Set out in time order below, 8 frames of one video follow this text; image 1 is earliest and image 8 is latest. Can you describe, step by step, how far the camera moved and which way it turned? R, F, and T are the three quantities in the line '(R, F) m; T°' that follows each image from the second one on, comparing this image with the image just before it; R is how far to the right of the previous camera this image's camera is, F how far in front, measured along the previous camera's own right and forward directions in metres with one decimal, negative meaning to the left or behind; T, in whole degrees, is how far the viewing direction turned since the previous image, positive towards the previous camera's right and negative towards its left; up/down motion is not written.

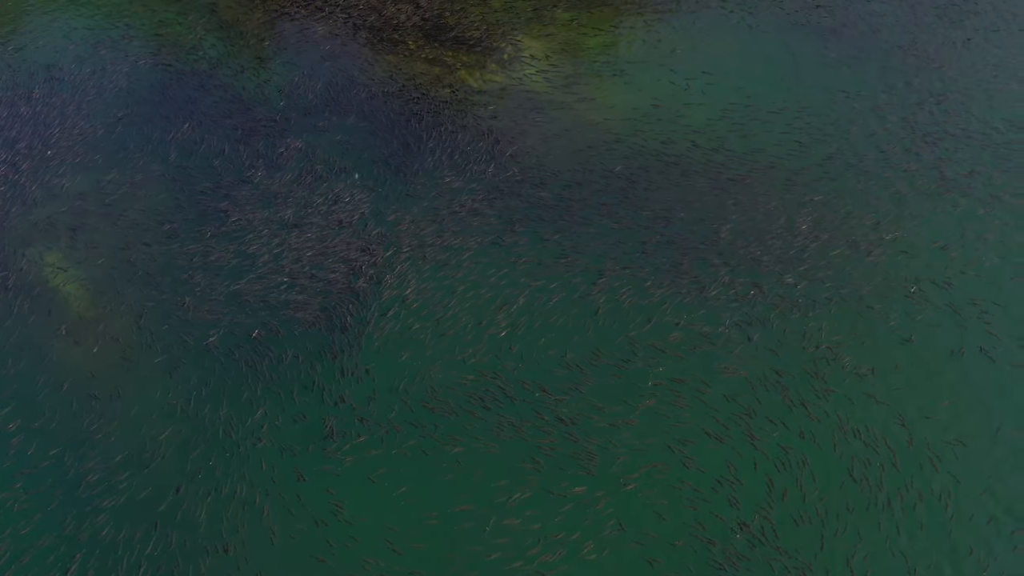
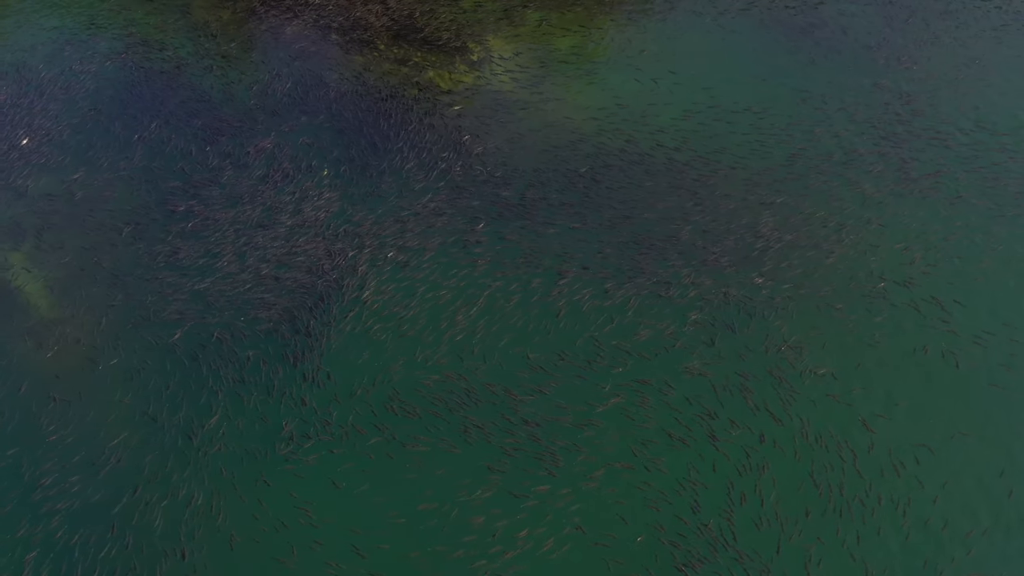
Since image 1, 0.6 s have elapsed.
(+0.4, 0.0) m; +1°
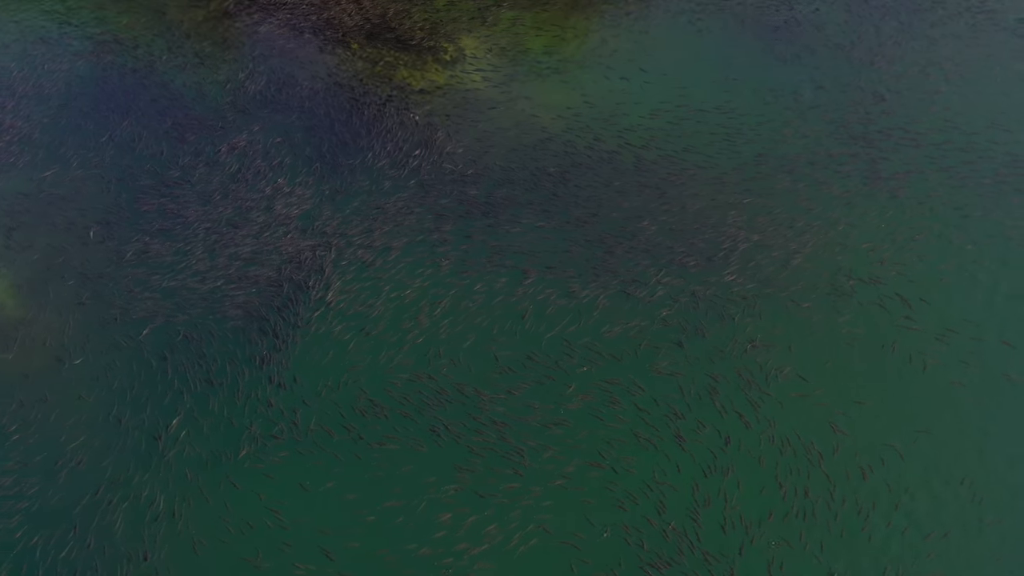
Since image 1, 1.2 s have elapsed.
(+0.4, 0.0) m; 0°
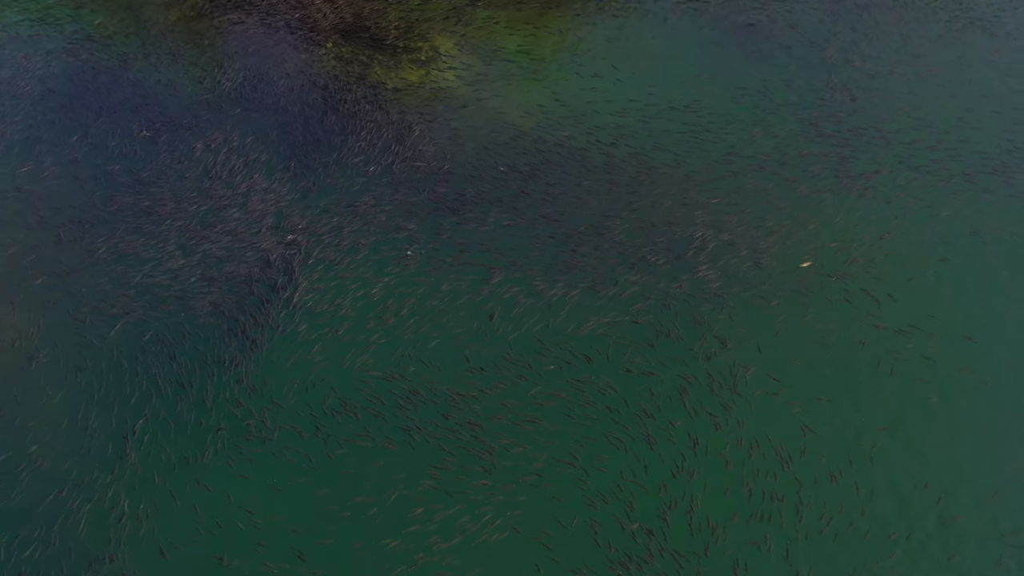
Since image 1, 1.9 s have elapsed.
(+0.4, 0.0) m; 0°
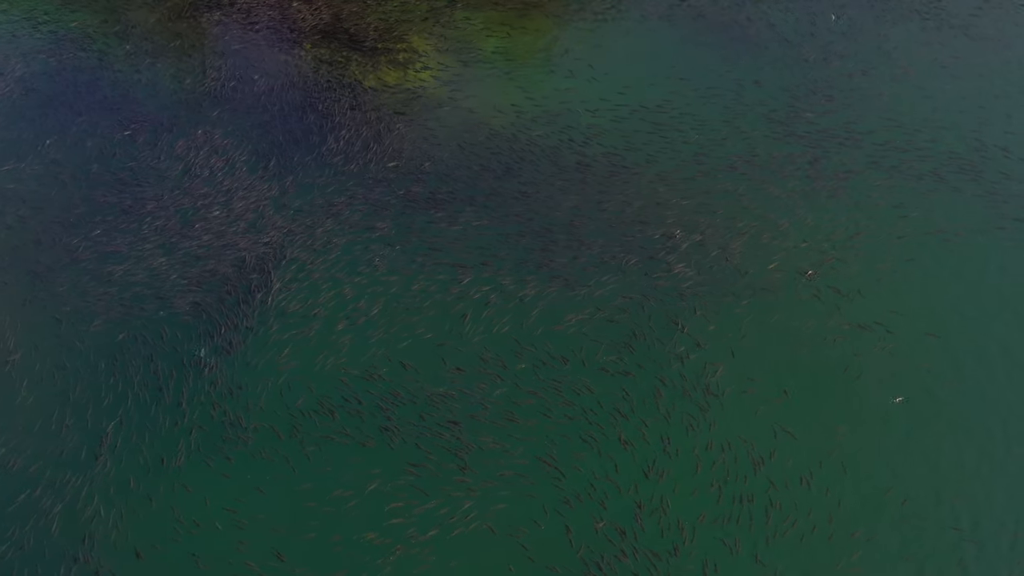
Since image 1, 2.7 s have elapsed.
(+0.3, -0.1) m; +1°
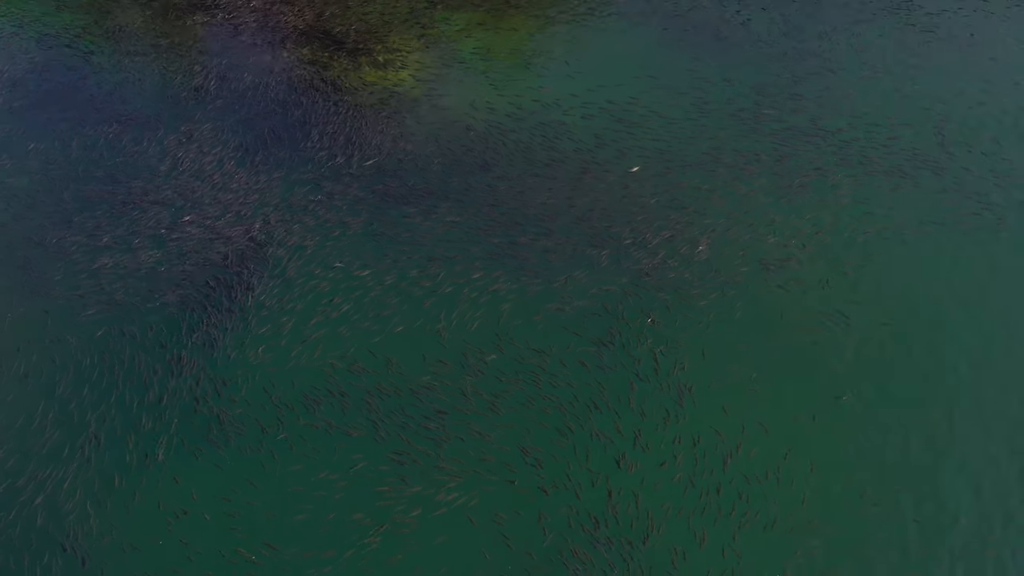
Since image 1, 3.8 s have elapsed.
(0.0, -0.5) m; +1°
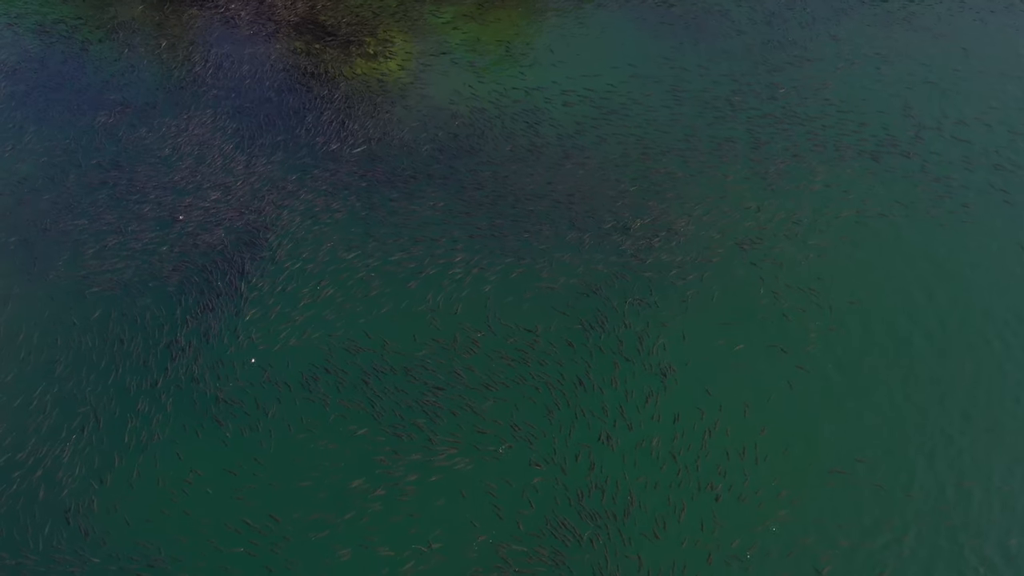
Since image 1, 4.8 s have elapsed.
(-0.1, -0.8) m; +1°
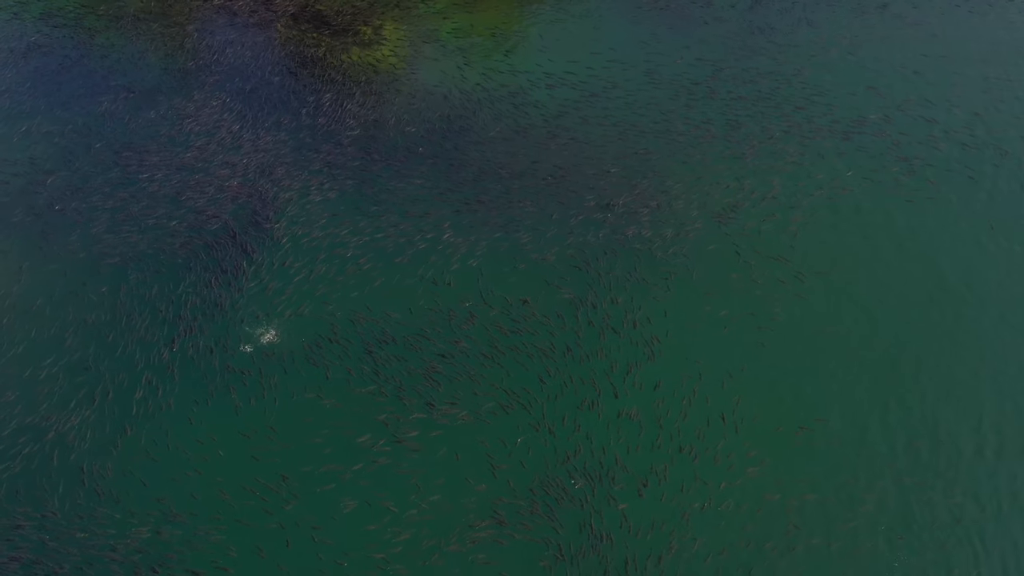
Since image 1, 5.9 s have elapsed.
(0.0, -1.1) m; +1°
